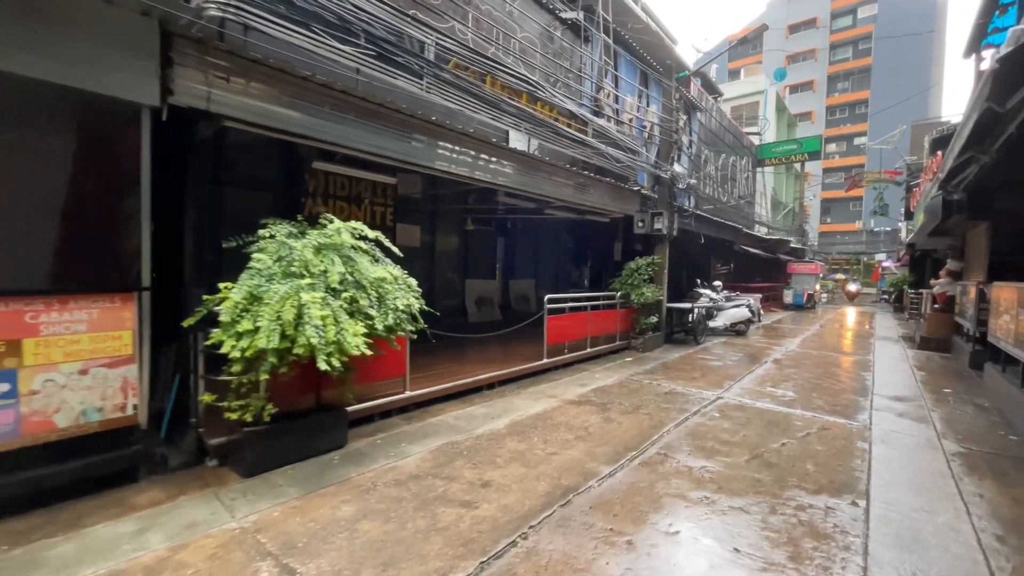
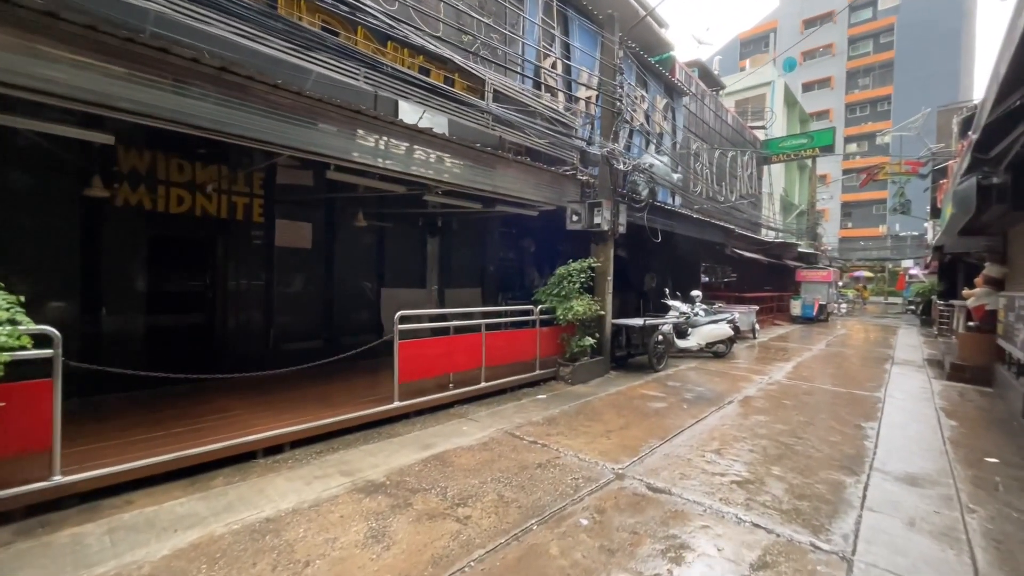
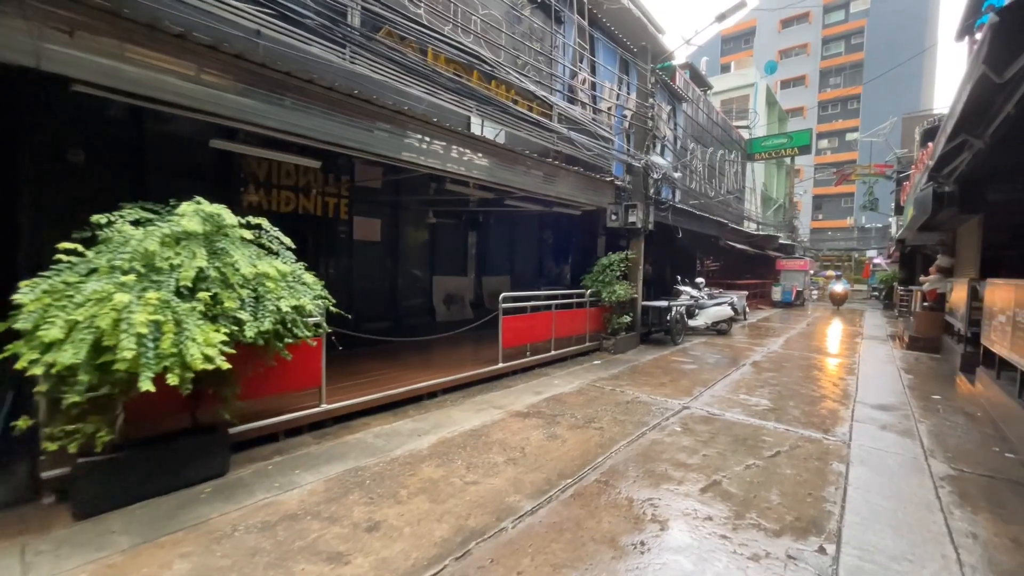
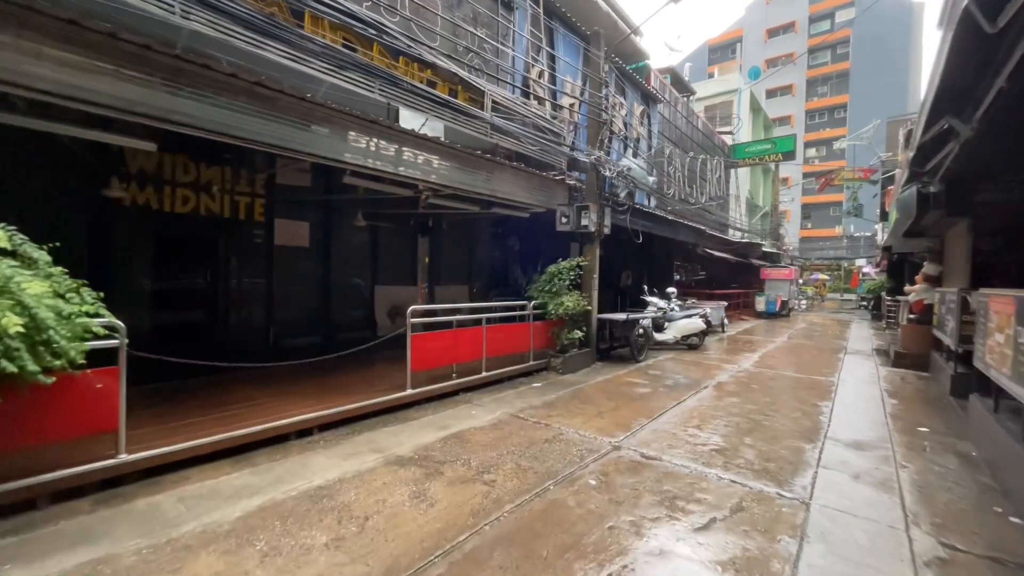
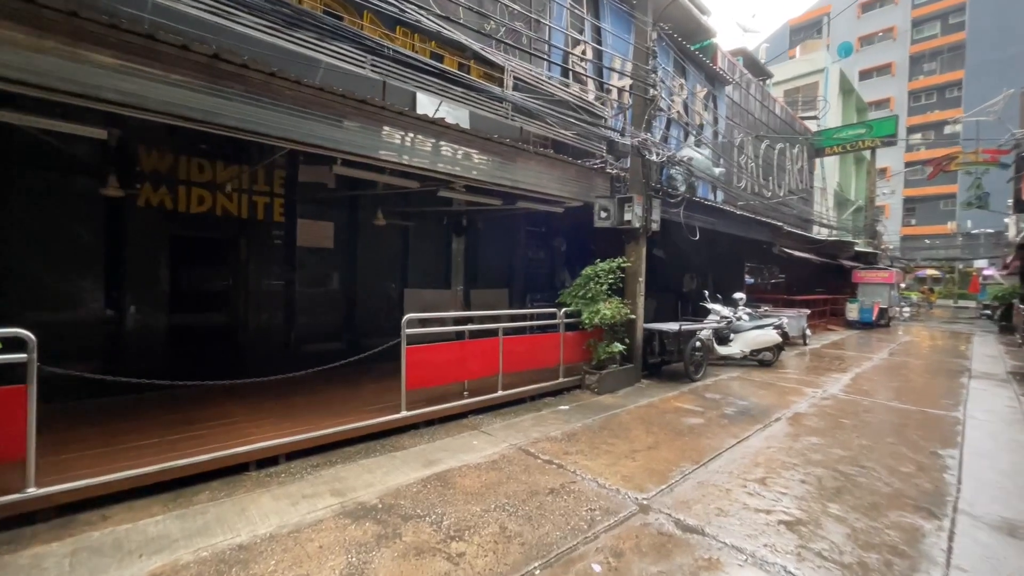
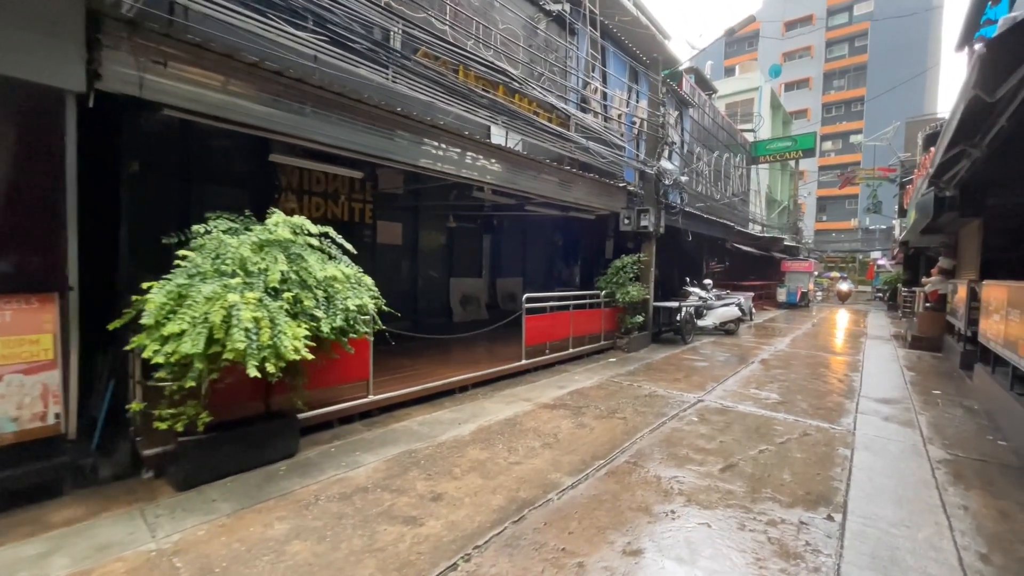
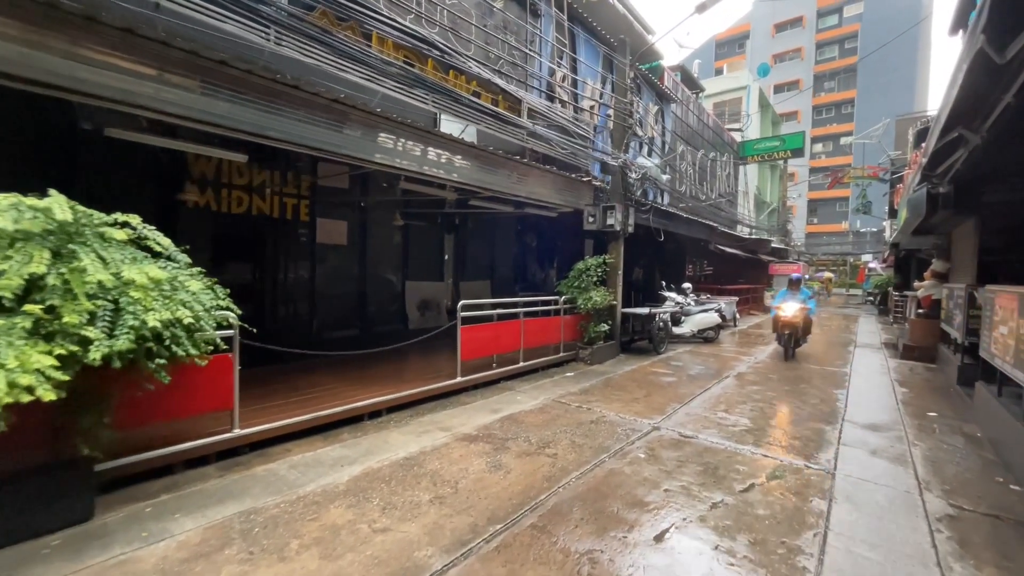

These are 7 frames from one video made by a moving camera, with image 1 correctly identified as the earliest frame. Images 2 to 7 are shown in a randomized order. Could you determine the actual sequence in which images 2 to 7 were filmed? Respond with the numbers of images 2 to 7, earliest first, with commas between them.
6, 3, 7, 4, 2, 5
